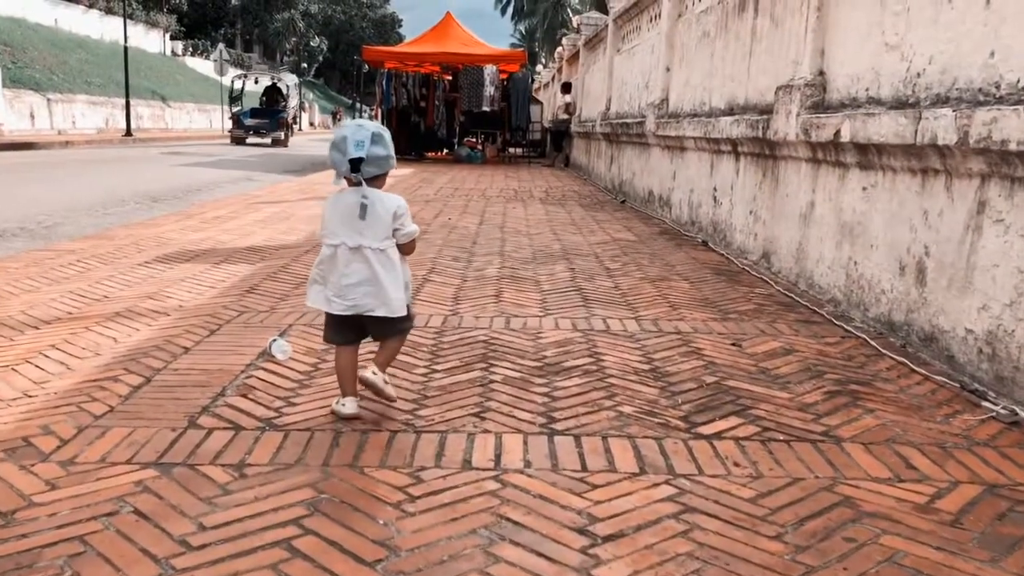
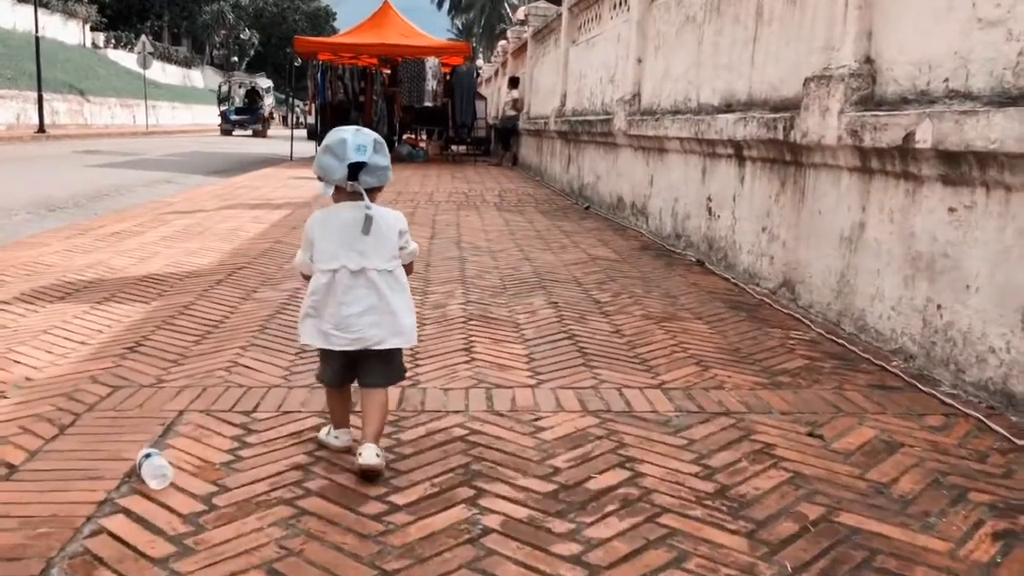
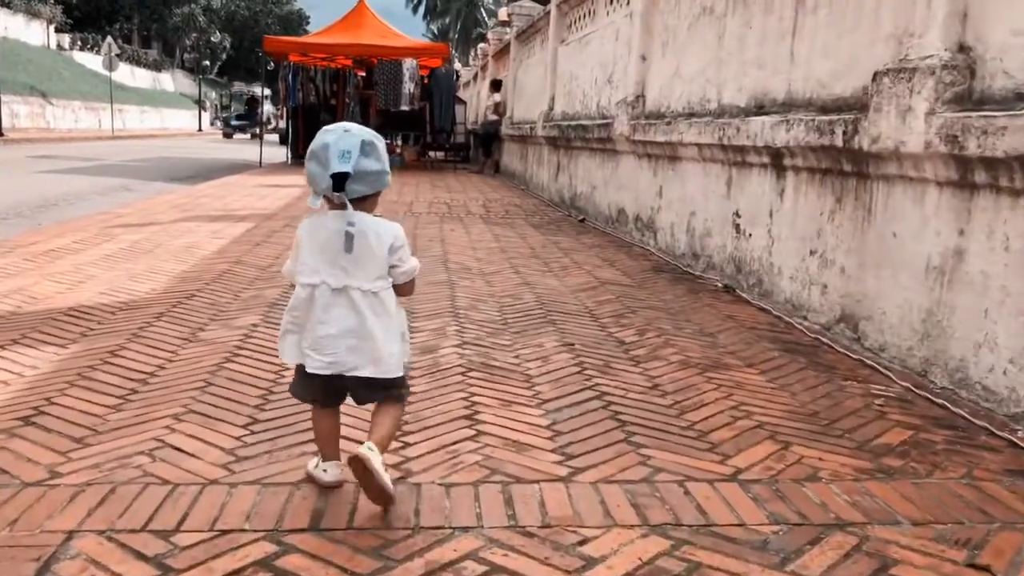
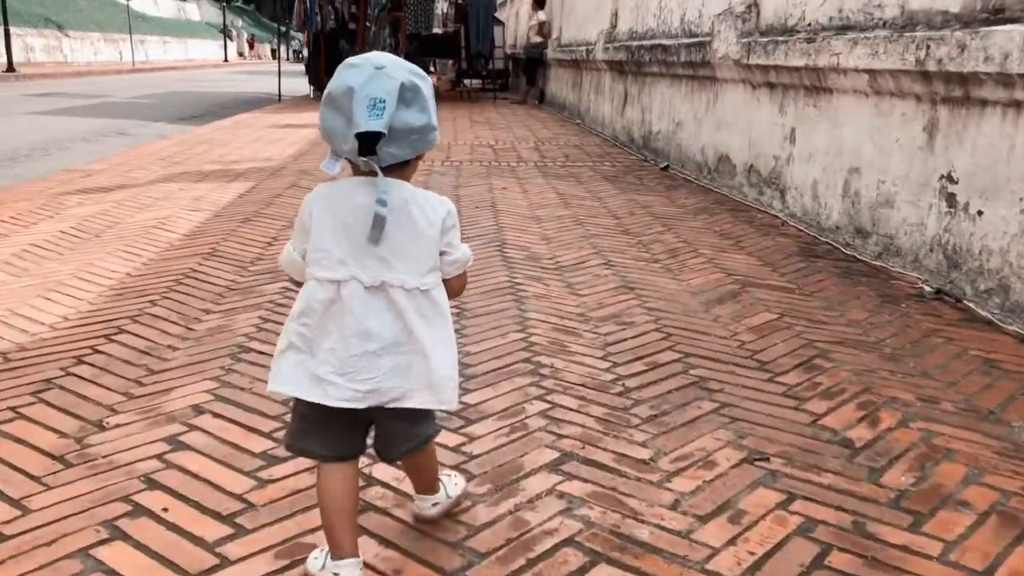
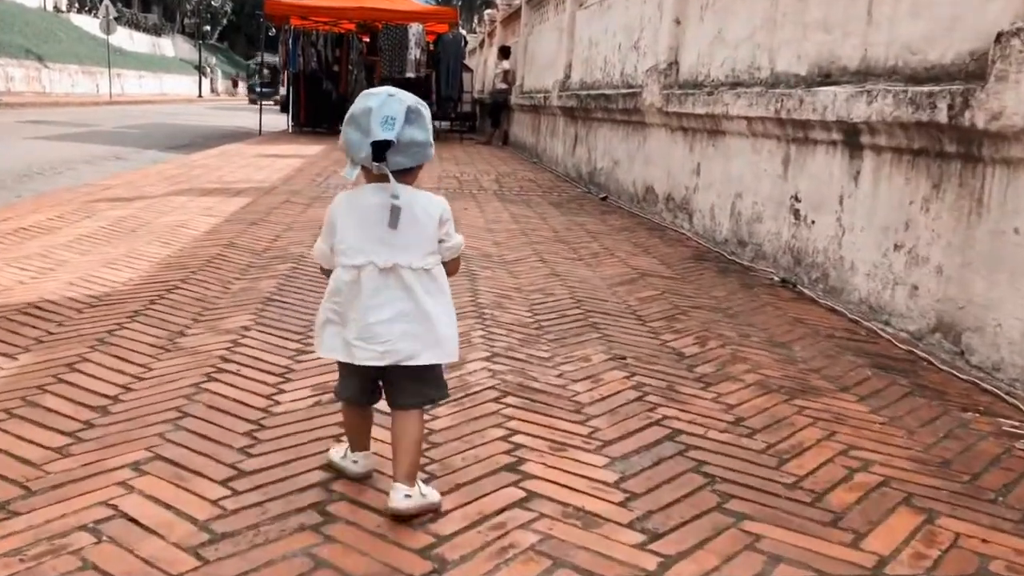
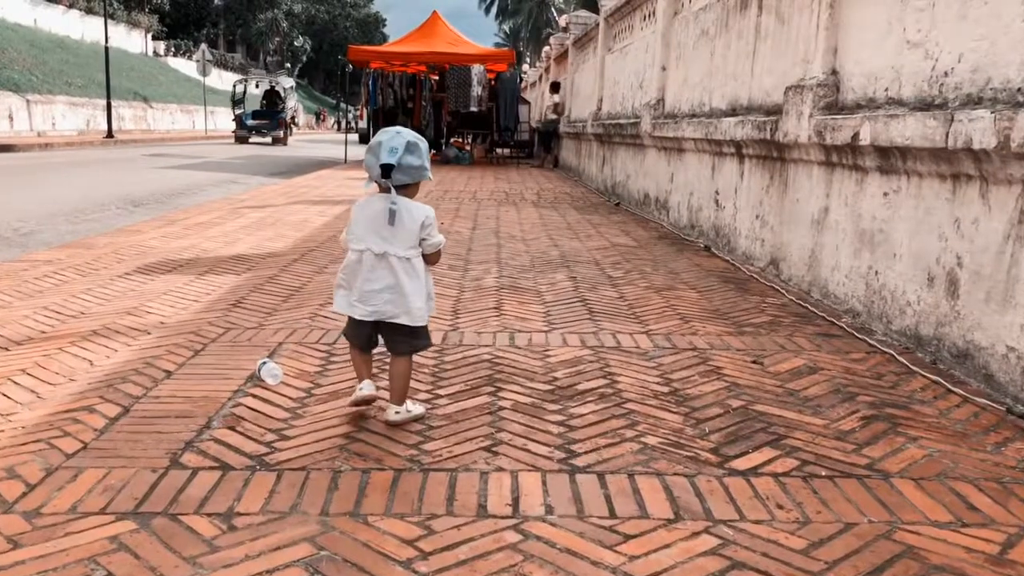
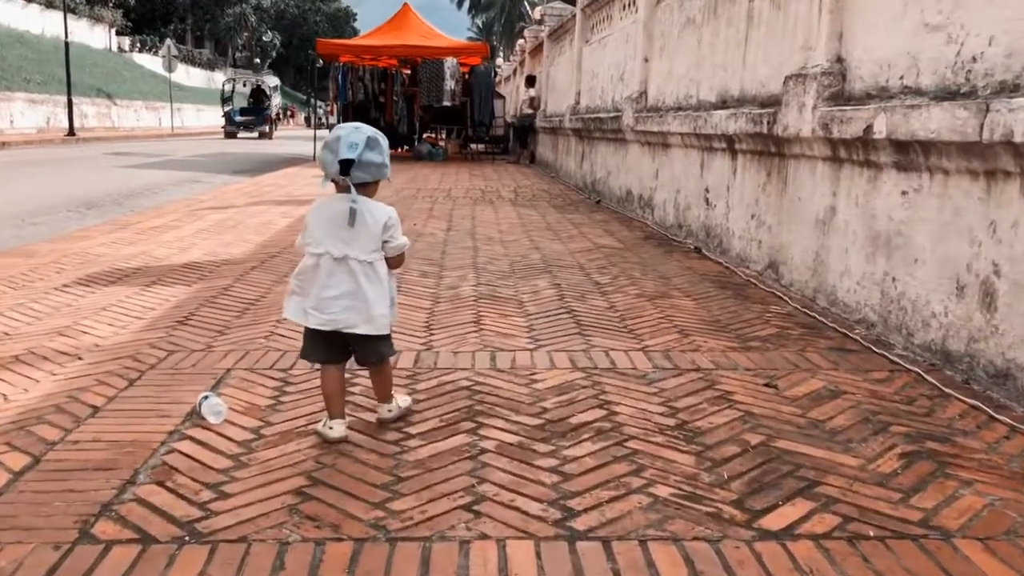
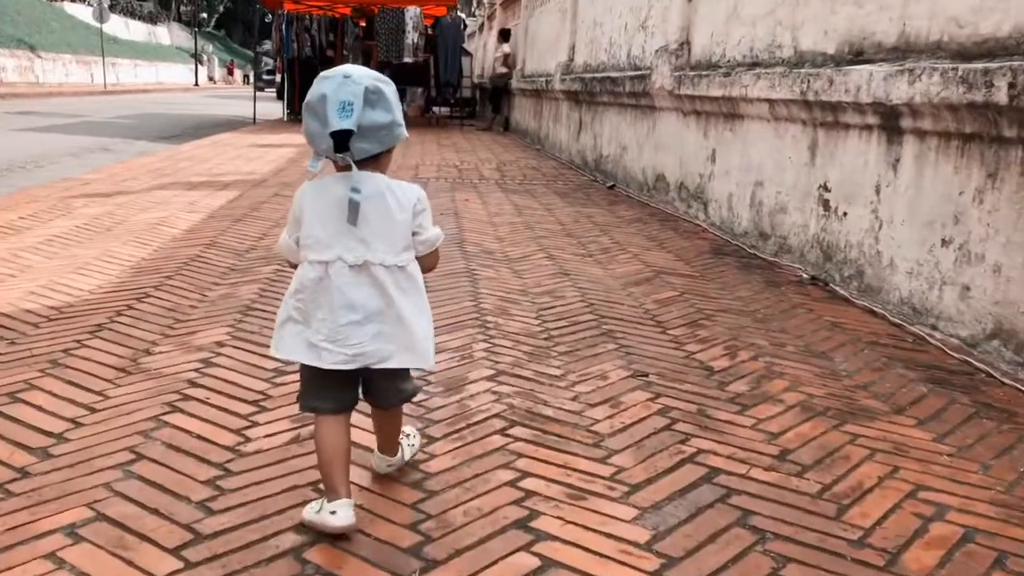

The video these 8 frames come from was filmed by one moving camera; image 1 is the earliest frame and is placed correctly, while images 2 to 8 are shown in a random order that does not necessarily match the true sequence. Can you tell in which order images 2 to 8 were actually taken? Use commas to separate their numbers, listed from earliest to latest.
6, 7, 2, 3, 5, 8, 4
